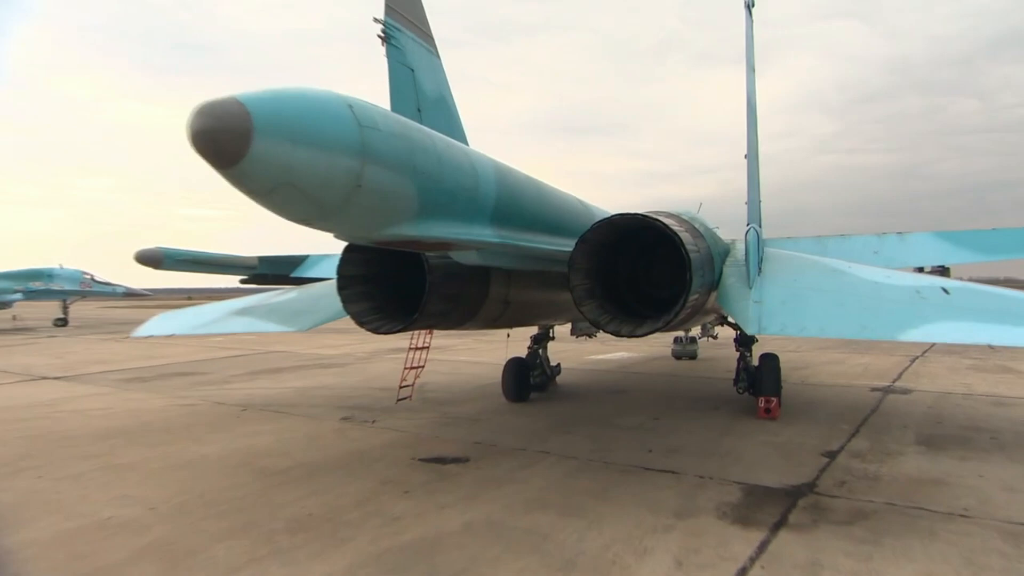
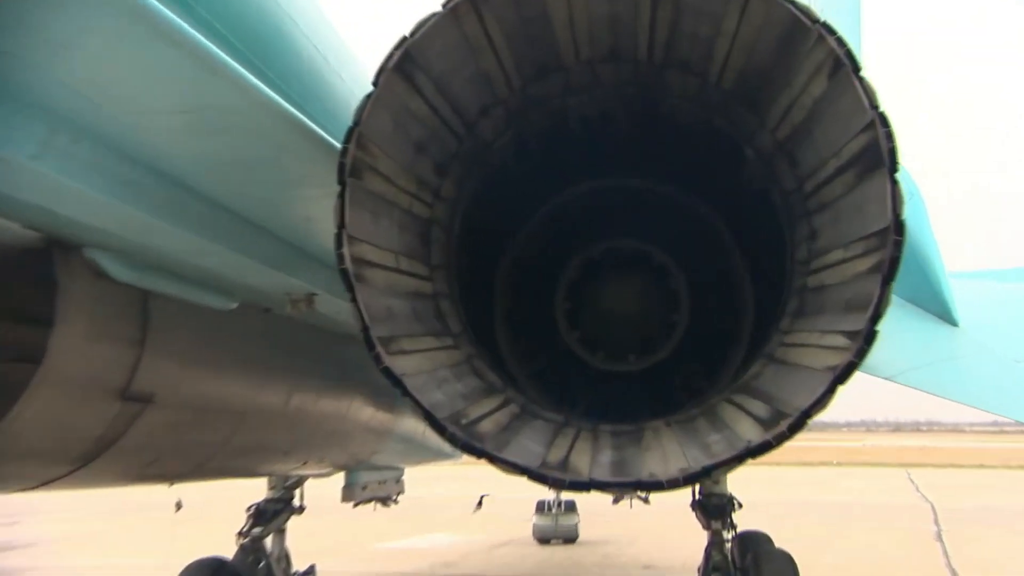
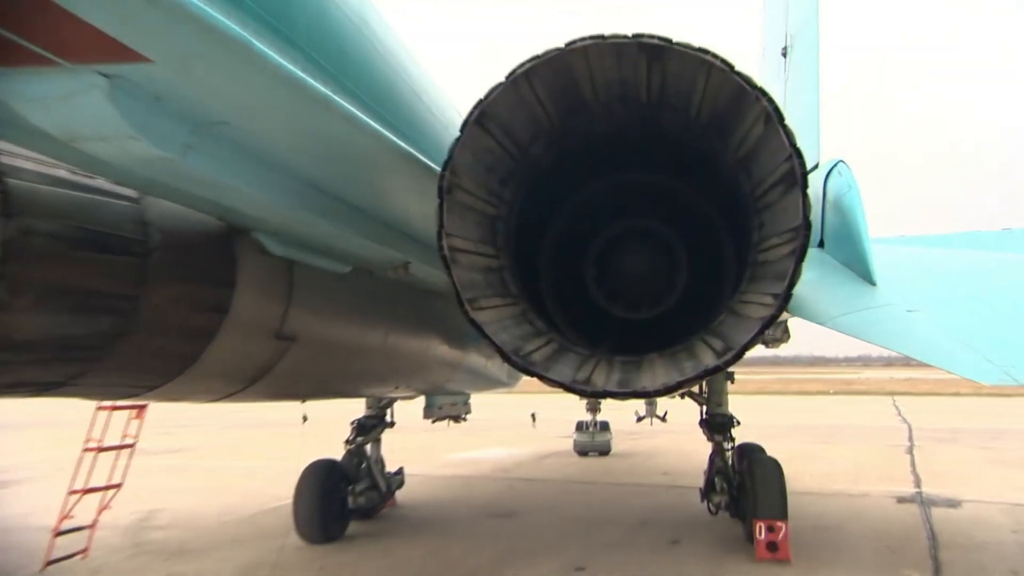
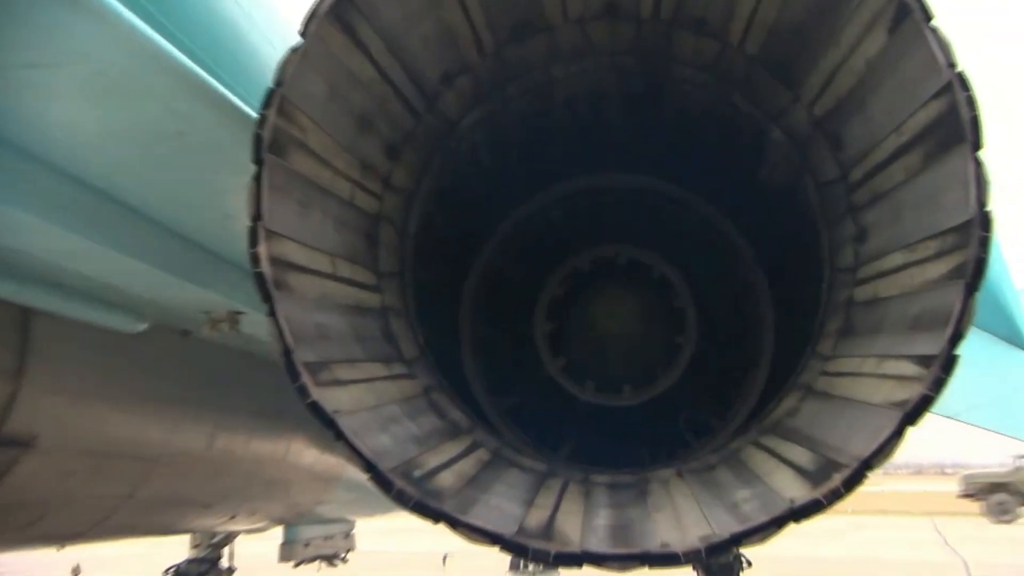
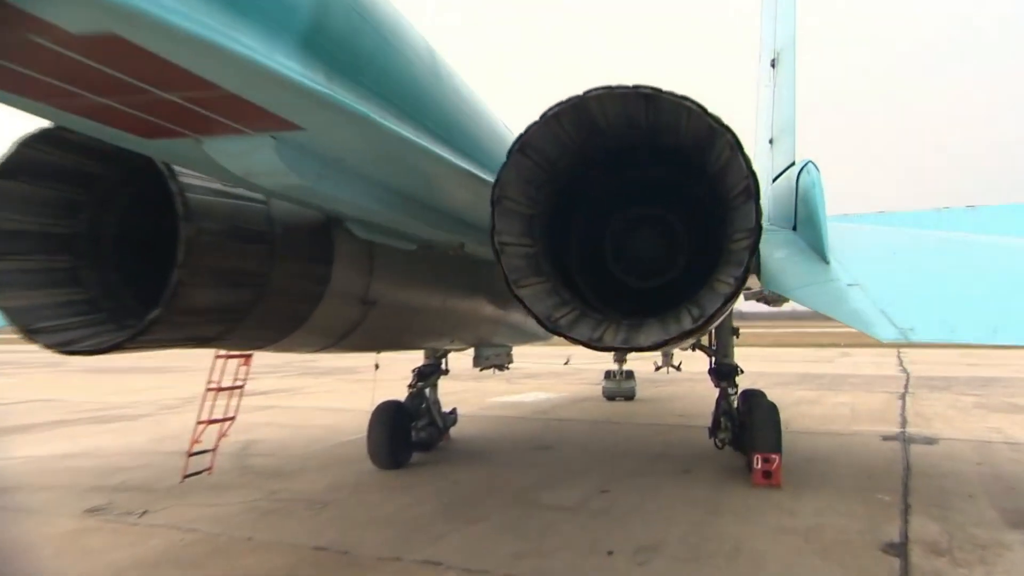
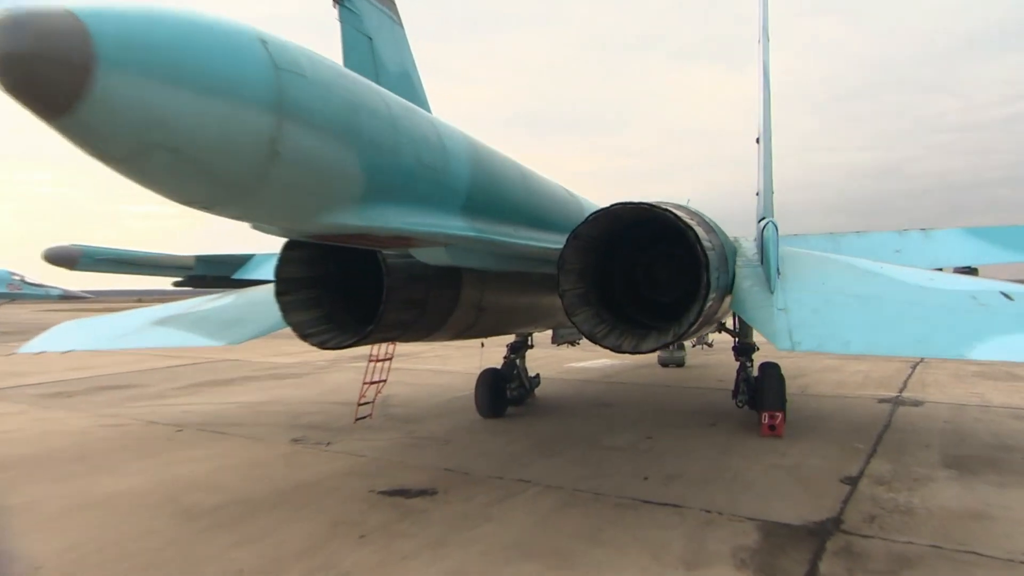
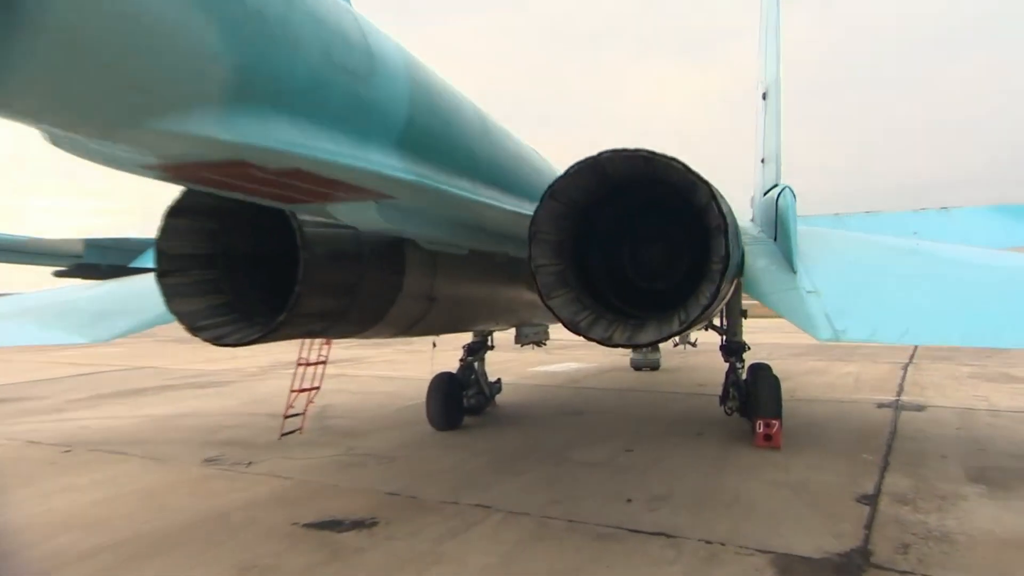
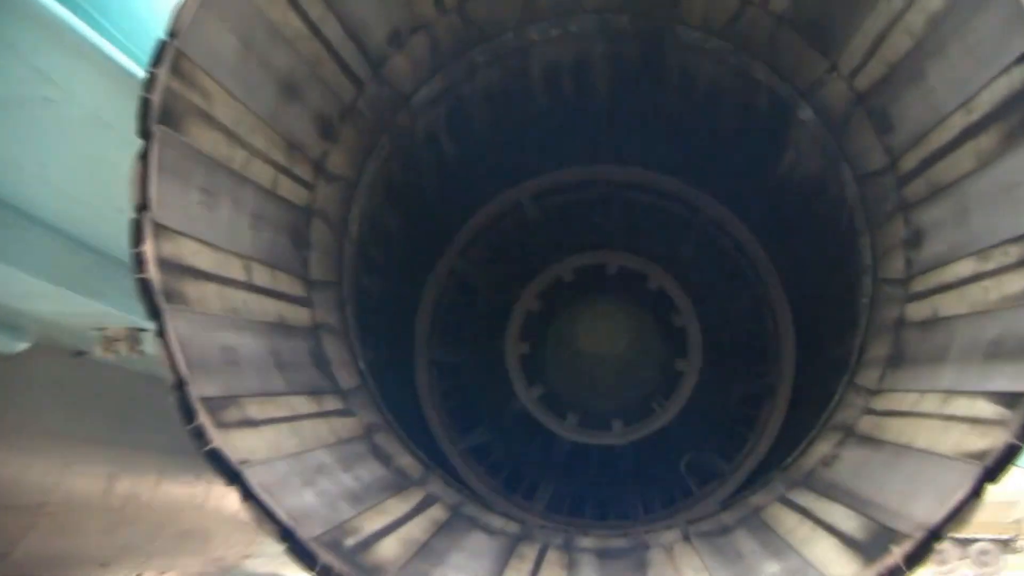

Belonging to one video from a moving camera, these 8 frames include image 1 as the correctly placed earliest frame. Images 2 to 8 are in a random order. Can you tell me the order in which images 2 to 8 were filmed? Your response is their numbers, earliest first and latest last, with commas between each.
6, 7, 5, 3, 2, 4, 8
